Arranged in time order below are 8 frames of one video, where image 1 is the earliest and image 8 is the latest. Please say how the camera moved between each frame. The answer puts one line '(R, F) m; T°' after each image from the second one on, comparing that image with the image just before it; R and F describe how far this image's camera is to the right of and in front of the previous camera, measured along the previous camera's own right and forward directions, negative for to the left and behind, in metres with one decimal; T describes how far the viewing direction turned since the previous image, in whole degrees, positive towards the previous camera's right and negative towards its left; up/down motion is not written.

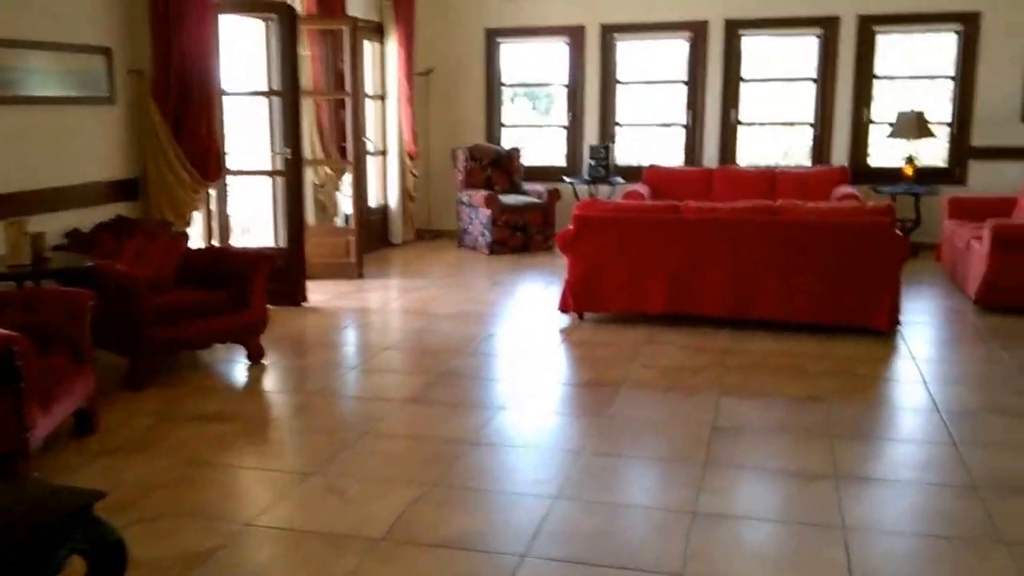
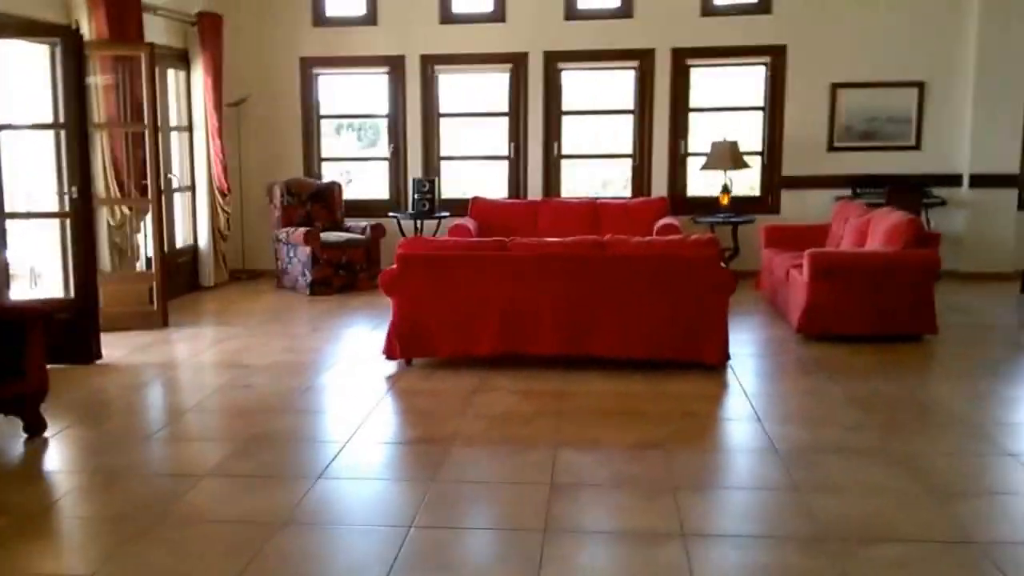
(0.0, +0.3) m; +10°
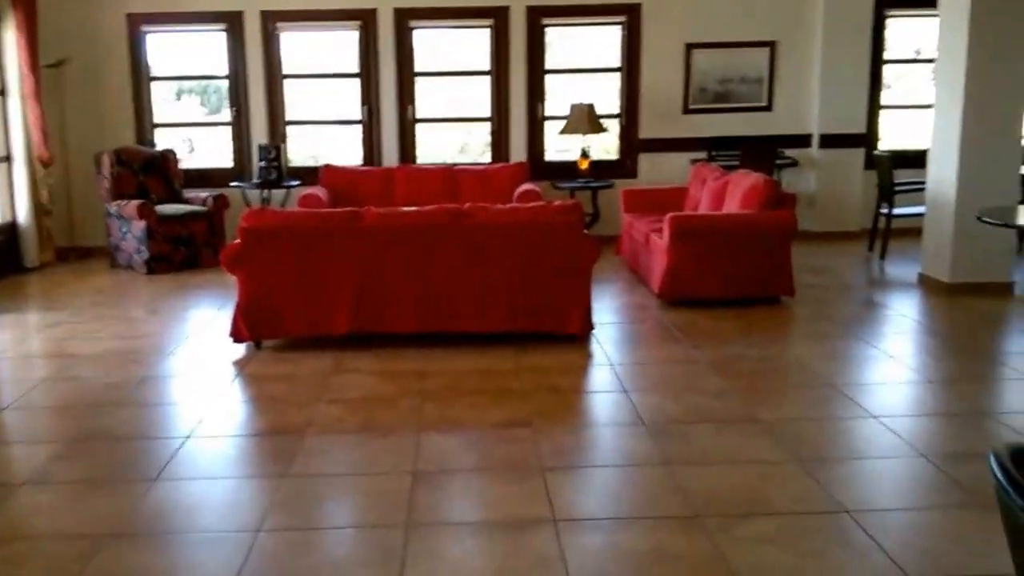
(0.0, +0.3) m; +8°
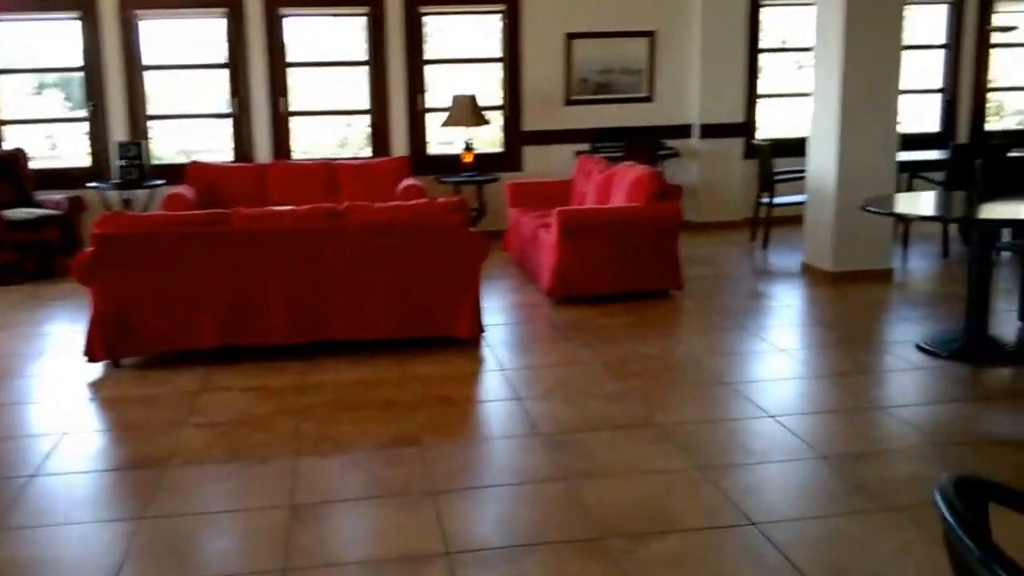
(0.0, +0.2) m; +6°
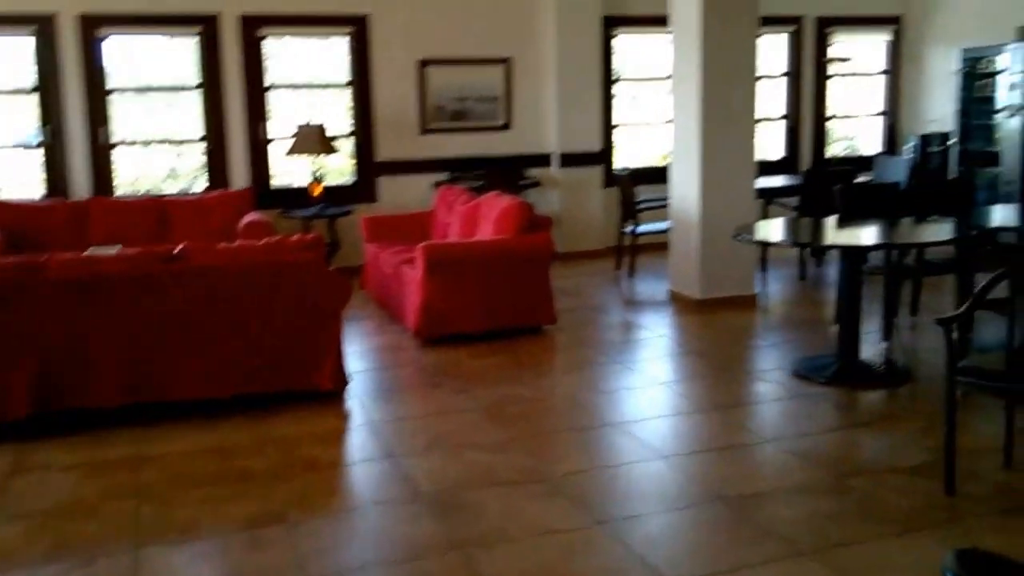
(-0.1, +0.4) m; +9°
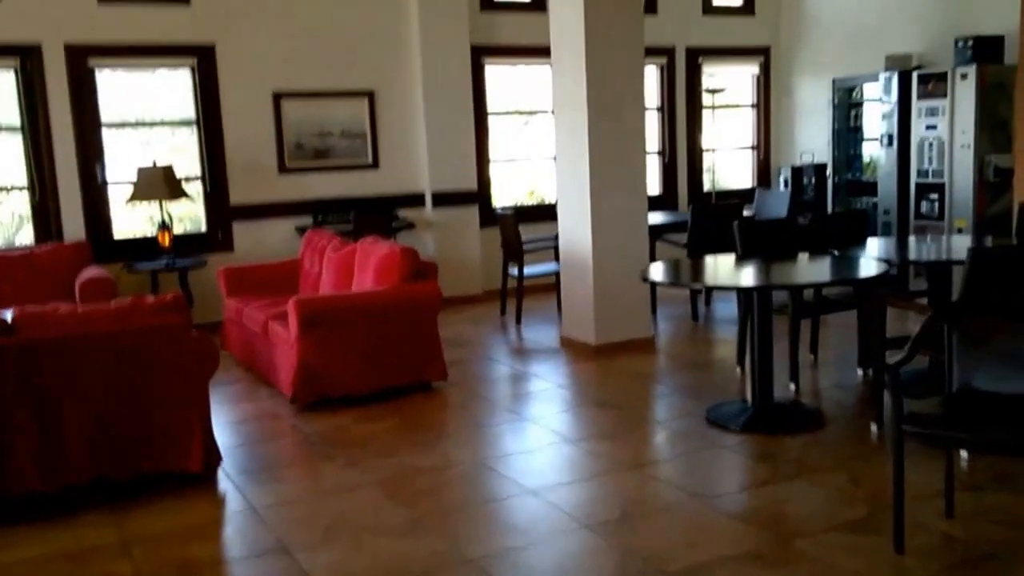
(-0.2, +0.5) m; +8°
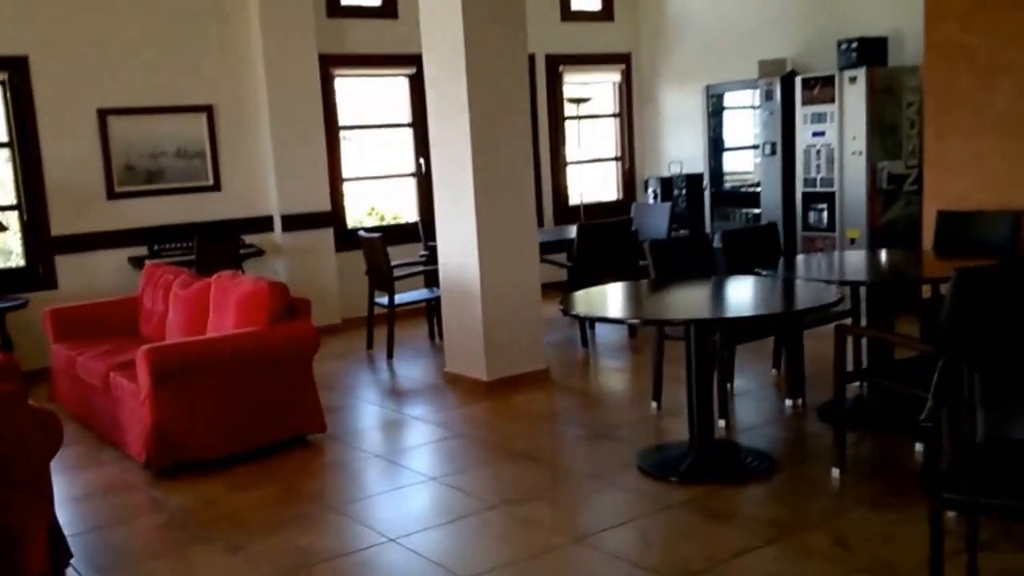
(-0.3, +0.7) m; +9°
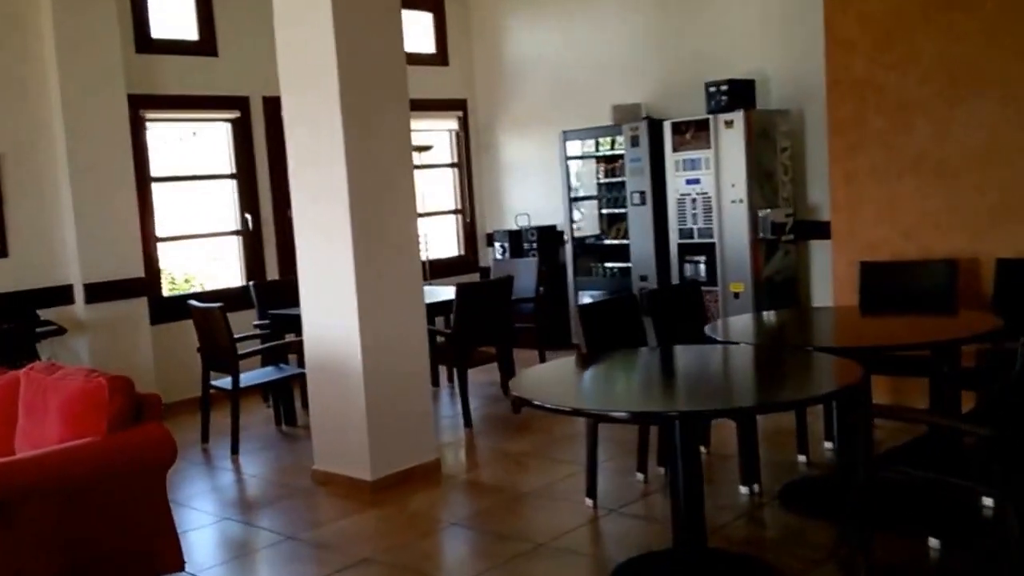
(-0.4, +0.8) m; +12°
